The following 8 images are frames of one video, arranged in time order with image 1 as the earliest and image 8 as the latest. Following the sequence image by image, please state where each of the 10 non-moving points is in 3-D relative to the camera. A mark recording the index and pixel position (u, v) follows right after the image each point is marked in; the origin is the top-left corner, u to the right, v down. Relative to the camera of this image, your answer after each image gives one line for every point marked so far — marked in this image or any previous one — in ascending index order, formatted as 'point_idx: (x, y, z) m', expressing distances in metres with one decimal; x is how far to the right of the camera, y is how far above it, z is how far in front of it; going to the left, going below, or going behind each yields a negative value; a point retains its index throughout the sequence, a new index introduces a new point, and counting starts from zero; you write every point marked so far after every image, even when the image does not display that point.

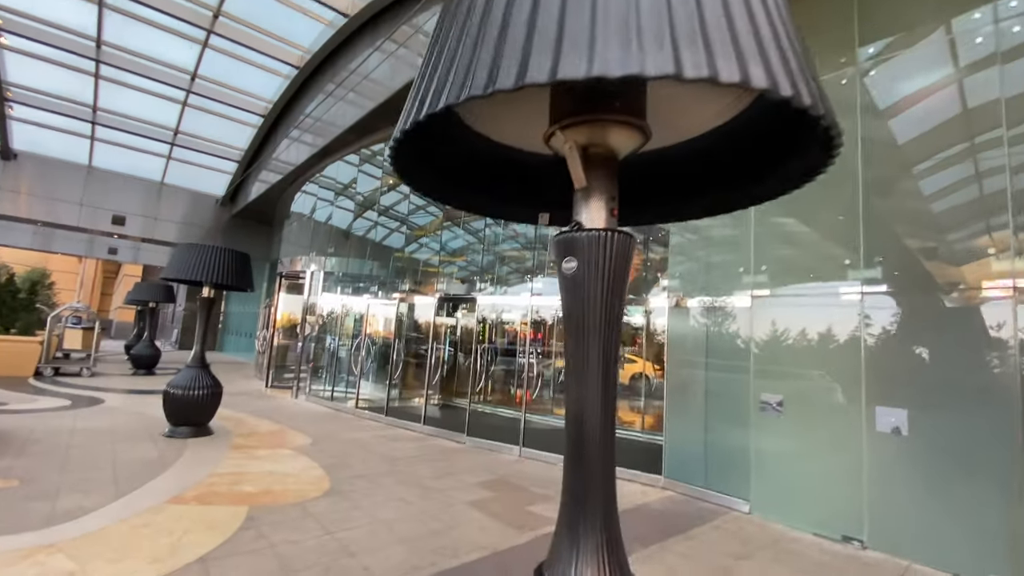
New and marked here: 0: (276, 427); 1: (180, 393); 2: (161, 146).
0: (-3.1, -1.8, +6.3) m
1: (-3.7, -1.2, +5.4) m
2: (-10.0, +4.1, +13.8) m
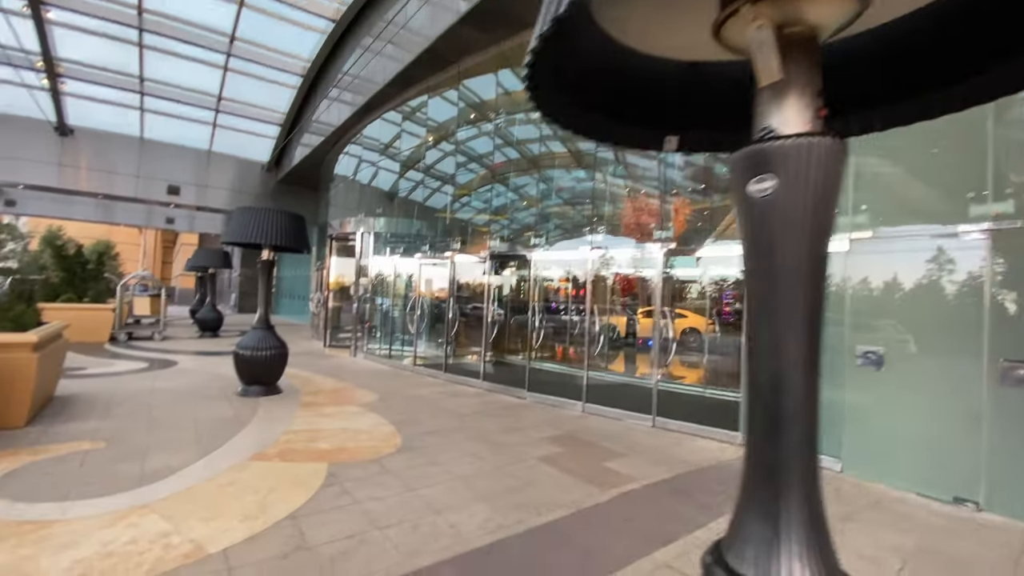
0: (-2.3, -1.3, +6.5) m
1: (-3.0, -0.7, +5.5) m
2: (-8.8, +5.1, +14.0) m
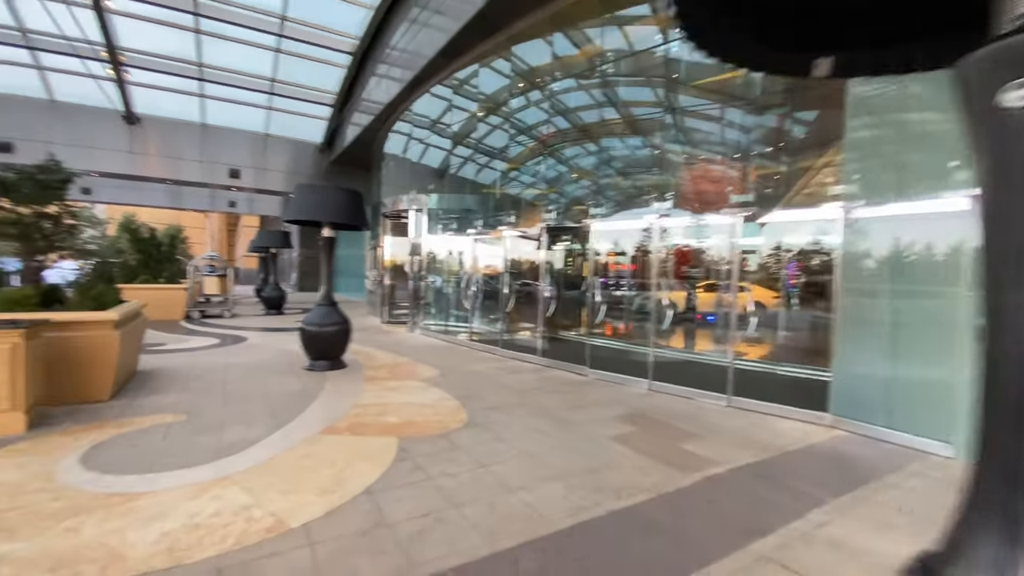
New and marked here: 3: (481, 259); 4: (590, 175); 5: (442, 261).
0: (-1.5, -1.0, +6.5) m
1: (-2.3, -0.5, +5.6) m
2: (-7.4, +5.7, +14.3) m
3: (-0.7, +0.6, +9.8) m
4: (+1.3, +1.9, +8.5) m
5: (-1.5, +0.6, +10.5) m
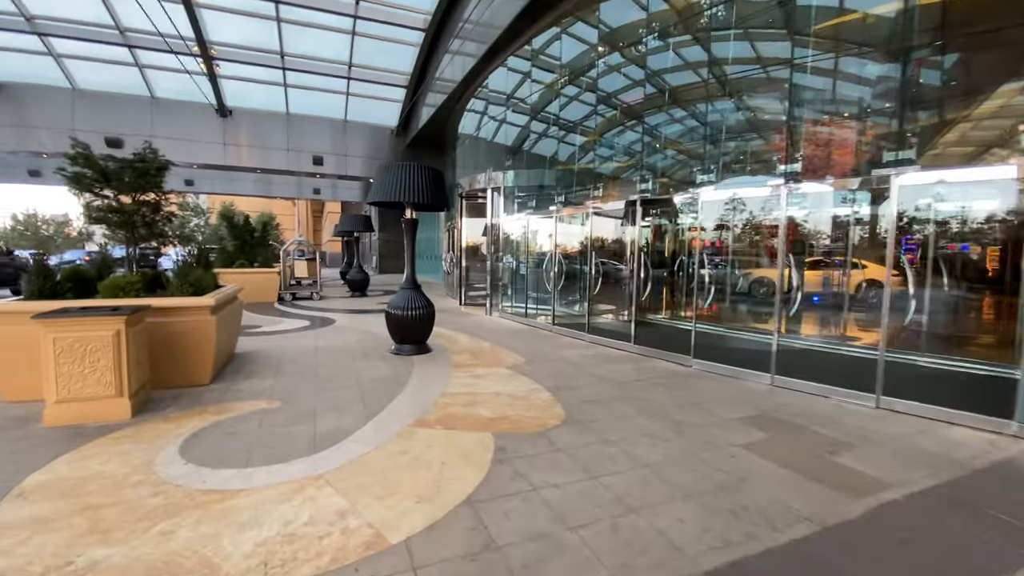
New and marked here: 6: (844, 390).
0: (-0.4, -0.7, +6.3) m
1: (-1.3, -0.3, +5.5) m
2: (-5.2, +6.2, +14.5) m
3: (+0.9, +1.0, +9.4) m
4: (+2.7, +2.3, +7.7) m
5: (+0.2, +1.0, +10.1) m
6: (+2.8, -0.9, +4.1) m
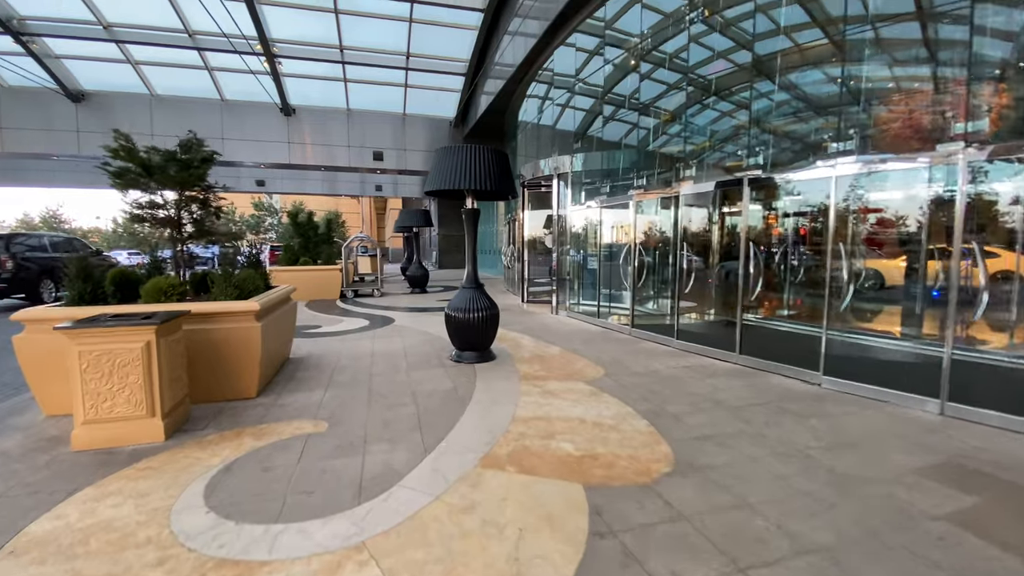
0: (+0.5, -0.7, +5.5) m
1: (-0.5, -0.3, +4.9) m
2: (-3.3, +6.3, +14.2) m
3: (+2.2, +1.1, +8.4) m
4: (+3.7, +2.3, +6.5) m
5: (+1.5, +1.0, +9.3) m
6: (+3.4, -0.9, +3.0) m
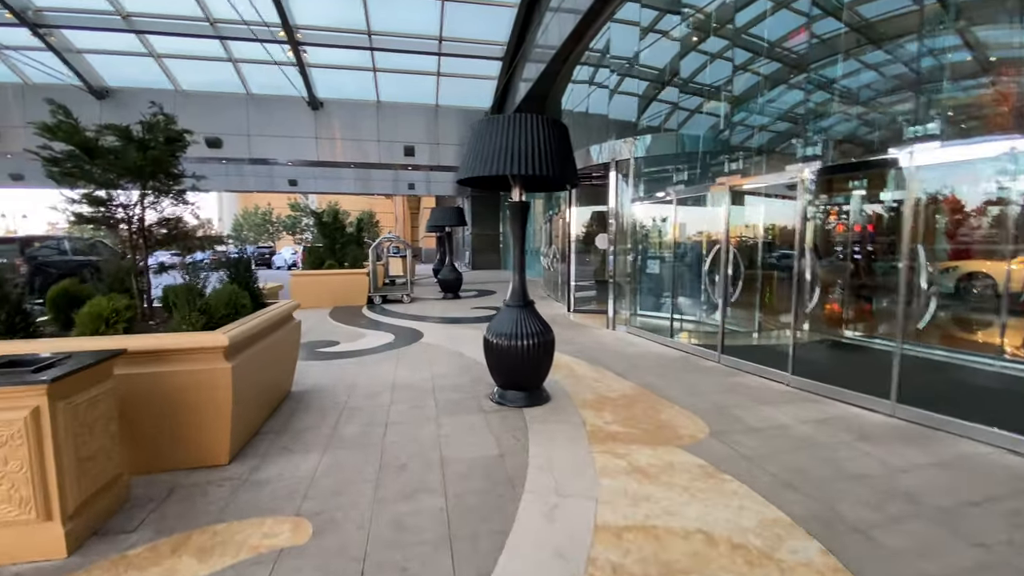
0: (+1.0, -0.9, +4.3) m
1: (-0.1, -0.4, +3.7) m
2: (-2.2, +6.2, +13.1) m
3: (+2.9, +0.9, +7.0) m
4: (+4.3, +2.2, +5.0) m
5: (+2.3, +0.9, +7.9) m
6: (+3.7, -1.0, +1.6) m
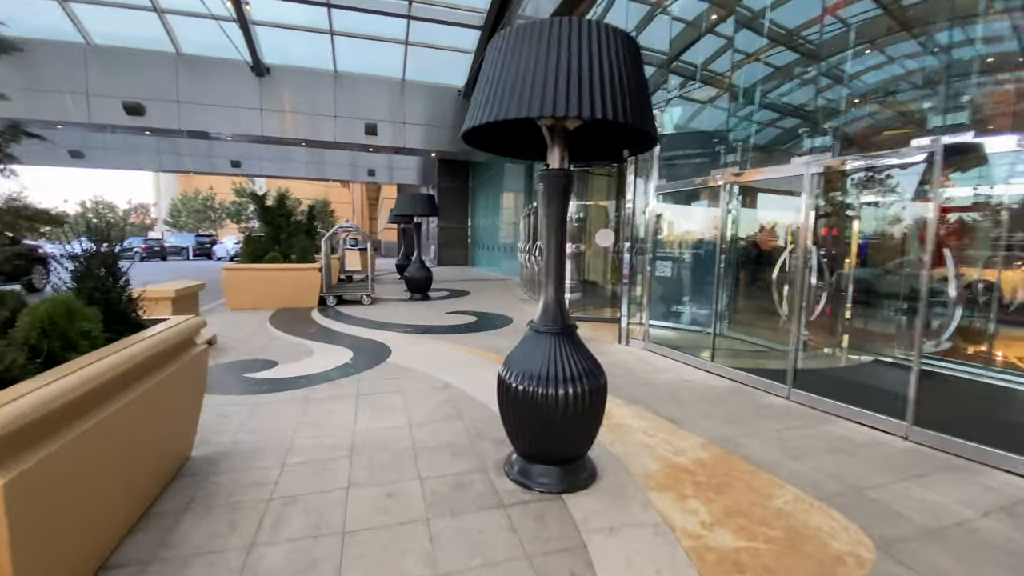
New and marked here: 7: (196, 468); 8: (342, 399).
0: (+1.1, -0.9, +3.0) m
1: (+0.1, -0.5, +2.3) m
2: (-2.7, +6.2, +11.5) m
3: (+2.8, +0.9, +5.9) m
4: (+4.3, +2.0, +4.0) m
5: (+2.1, +0.8, +6.8) m
6: (+4.0, -1.2, +0.6) m
7: (-1.7, -1.0, +2.6) m
8: (-1.3, -0.9, +3.7) m
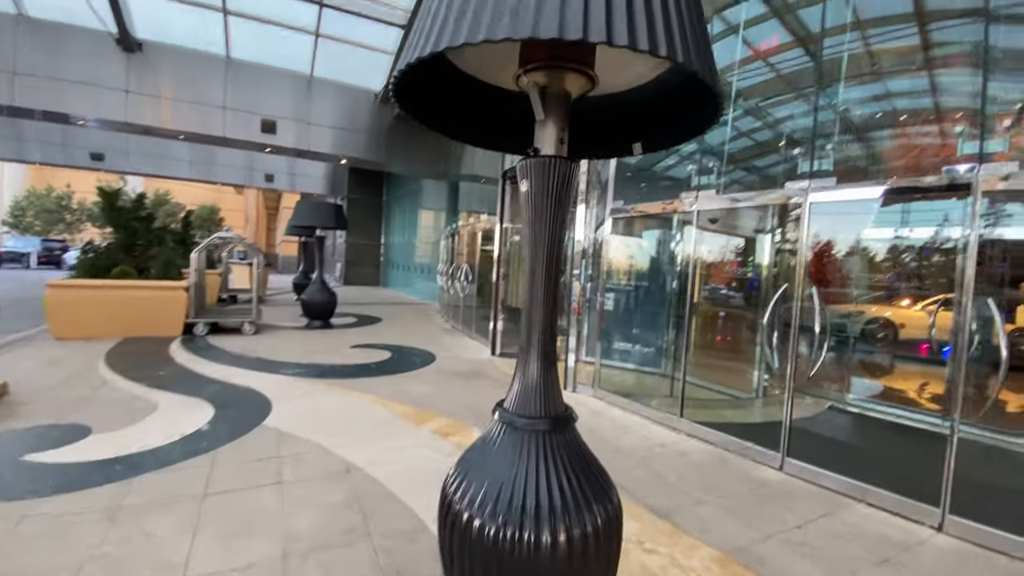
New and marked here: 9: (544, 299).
0: (+0.8, -1.2, +2.2) m
1: (0.0, -0.7, +1.3) m
2: (-4.3, +5.8, +10.2) m
3: (+2.0, +0.4, +5.4) m
4: (+3.9, +1.7, +3.9) m
5: (+1.2, +0.4, +6.1) m
6: (+4.2, -1.4, +0.3) m
7: (-1.9, -1.1, +1.3) m
8: (-1.7, -1.1, +2.4) m
9: (+0.1, -0.1, +1.5) m
